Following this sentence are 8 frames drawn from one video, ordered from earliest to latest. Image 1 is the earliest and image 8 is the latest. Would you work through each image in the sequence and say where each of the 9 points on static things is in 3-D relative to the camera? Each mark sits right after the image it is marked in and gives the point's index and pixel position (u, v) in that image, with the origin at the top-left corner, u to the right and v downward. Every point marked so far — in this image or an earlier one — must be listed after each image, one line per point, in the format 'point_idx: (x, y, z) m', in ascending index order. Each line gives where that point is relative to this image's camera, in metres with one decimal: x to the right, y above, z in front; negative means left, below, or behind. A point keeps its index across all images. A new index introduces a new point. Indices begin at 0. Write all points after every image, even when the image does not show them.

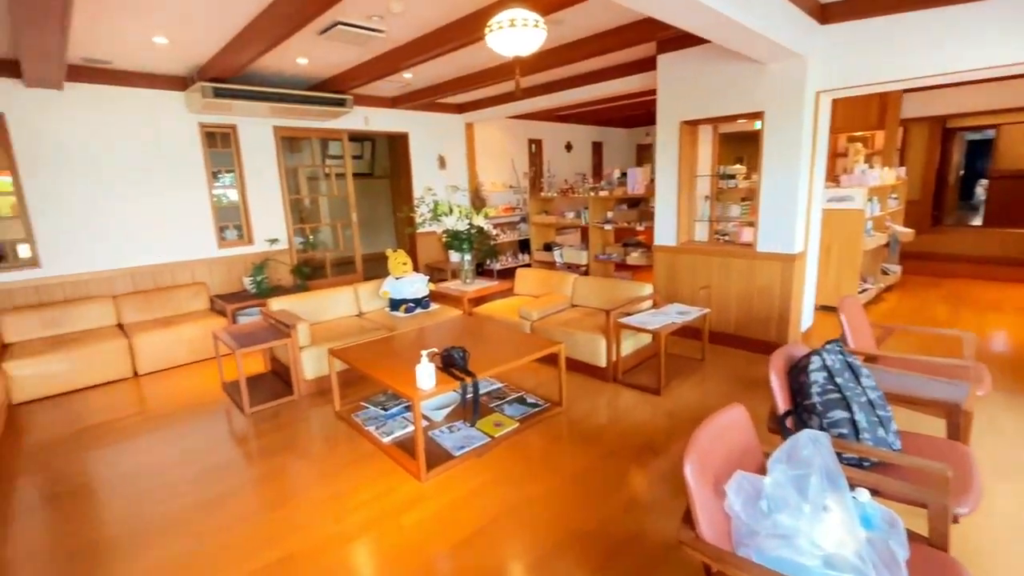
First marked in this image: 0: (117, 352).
0: (-3.2, -0.5, +3.8) m
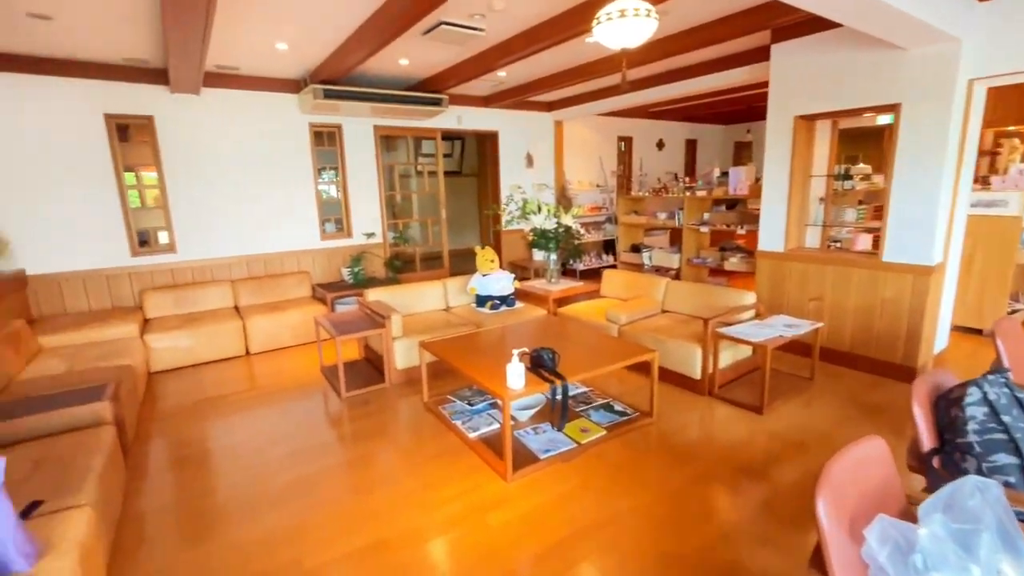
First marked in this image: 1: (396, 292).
0: (-2.5, -0.4, +4.2) m
1: (-1.0, 0.0, +4.0) m
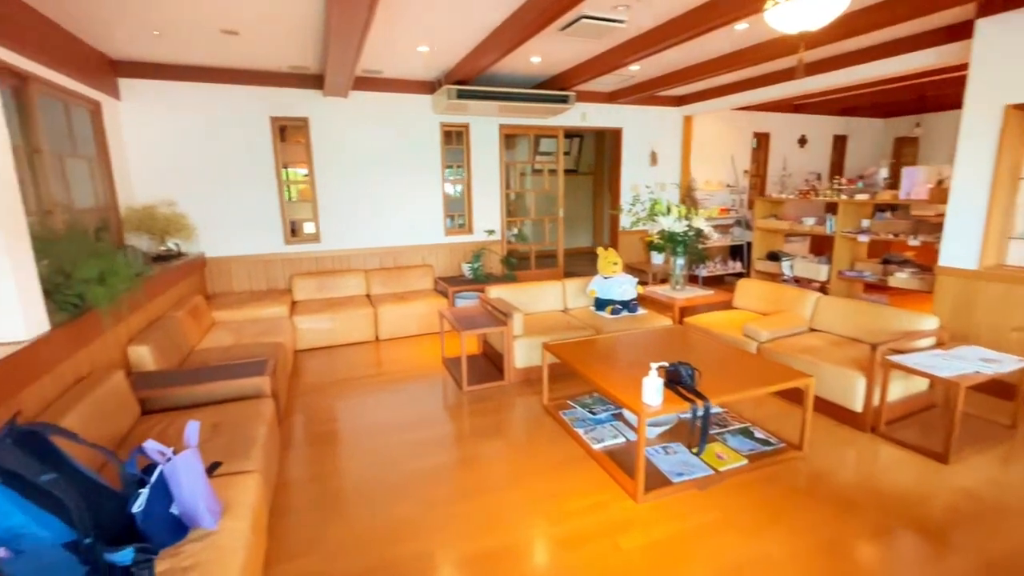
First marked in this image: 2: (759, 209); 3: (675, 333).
0: (-1.4, -0.3, +4.6) m
1: (0.0, 0.0, +4.0) m
2: (+2.7, +0.8, +5.1) m
3: (+1.2, -0.3, +3.5) m
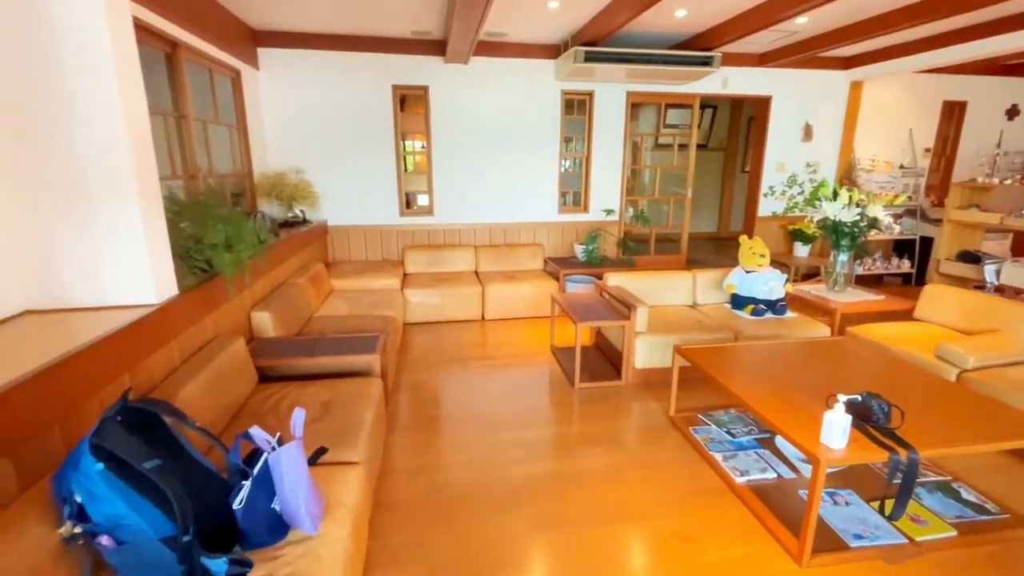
0: (-0.4, -0.1, +4.4) m
1: (+1.0, +0.1, +3.6) m
2: (+3.8, +0.8, +4.1) m
3: (+2.0, -0.4, +2.9) m
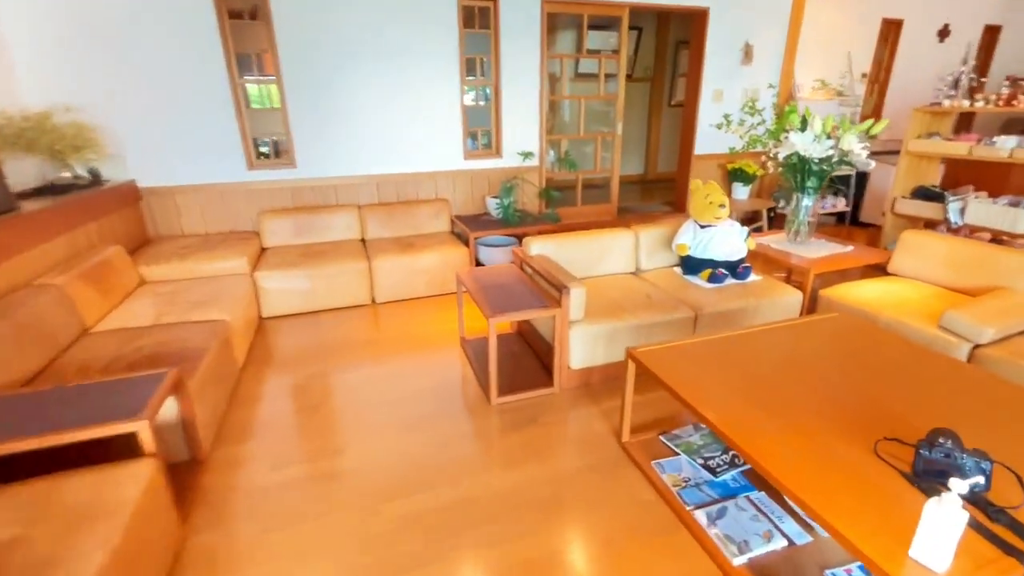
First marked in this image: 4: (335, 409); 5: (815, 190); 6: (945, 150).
0: (-1.1, +0.1, +3.4) m
1: (+0.3, +0.3, +2.7) m
2: (+3.0, +1.2, +3.6) m
3: (+1.5, -0.2, +2.3) m
4: (-0.9, -0.6, +2.3) m
5: (+1.9, +0.6, +2.9) m
6: (+3.0, +1.0, +3.3) m
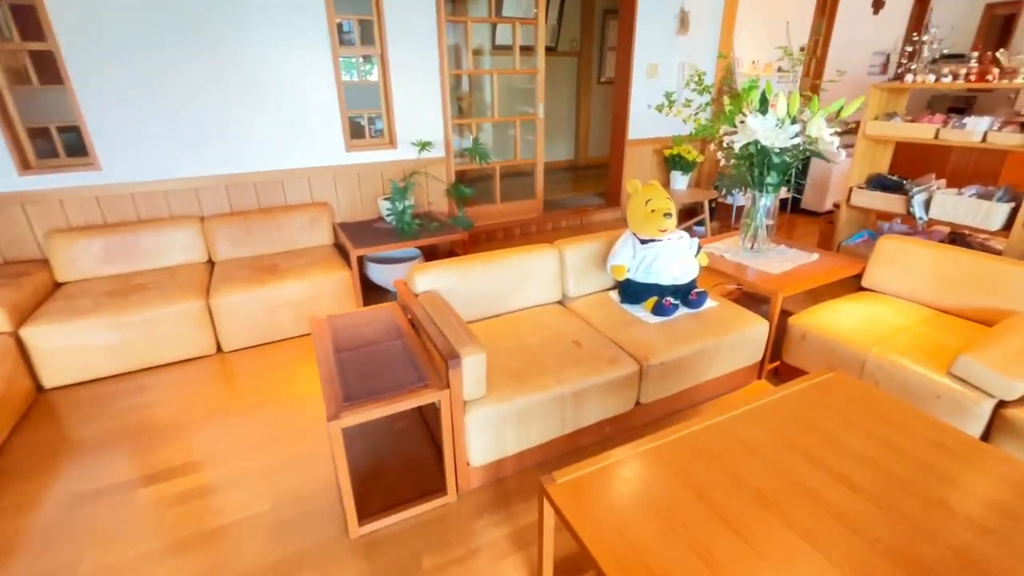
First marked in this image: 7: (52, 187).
0: (-1.6, -0.1, +2.5) m
1: (-0.2, +0.1, +2.0) m
2: (+2.3, +1.2, +3.1) m
3: (+1.0, -0.3, +1.7) m
4: (-1.3, -0.9, +1.5) m
5: (+1.3, +0.5, +2.4) m
6: (+2.4, +0.9, +2.9) m
7: (-2.5, +0.6, +2.6) m
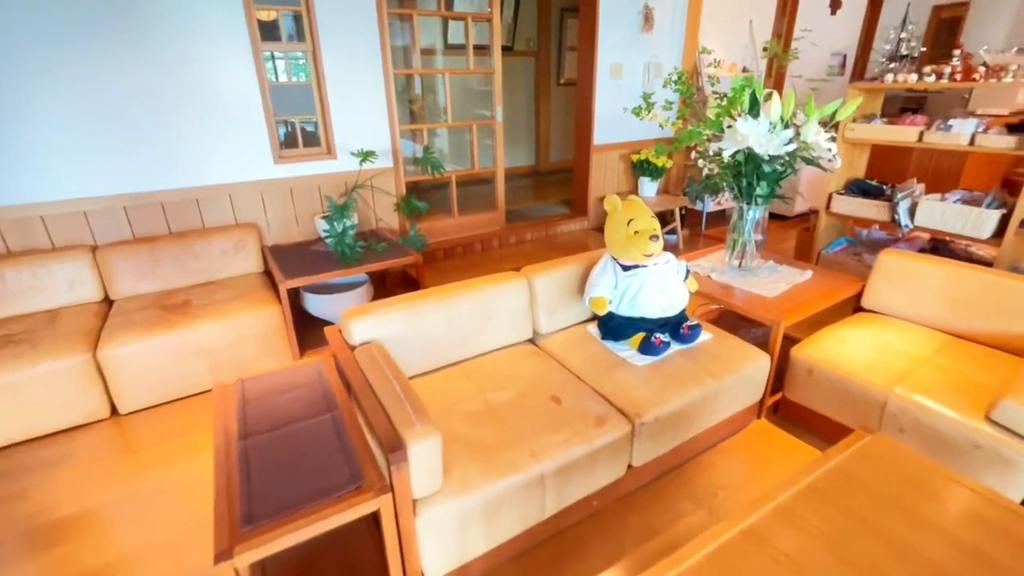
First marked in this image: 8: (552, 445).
0: (-1.8, -0.3, +2.0) m
1: (-0.3, -0.1, +1.6) m
2: (+2.1, +1.1, +3.0) m
3: (+0.9, -0.4, +1.4) m
4: (-1.3, -1.1, +1.1) m
5: (+1.1, +0.4, +2.1) m
6: (+2.2, +0.9, +2.7) m
7: (-2.7, +0.3, +2.0) m
8: (+0.1, -0.4, +1.4) m
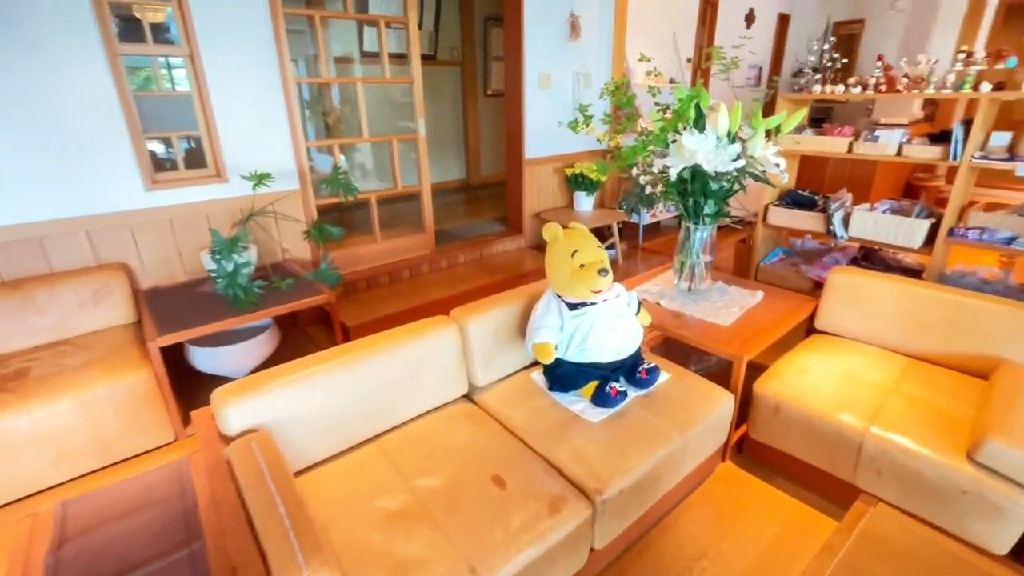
0: (-2.0, -0.6, +1.4) m
1: (-0.5, -0.3, +1.3) m
2: (+1.6, +1.0, +2.9) m
3: (+0.8, -0.5, +1.2) m
4: (-1.4, -1.3, +0.6) m
5: (+0.8, +0.3, +1.9) m
6: (+1.7, +0.8, +2.7) m
7: (-2.9, 0.0, +1.4) m
8: (0.0, -0.6, +1.1) m
